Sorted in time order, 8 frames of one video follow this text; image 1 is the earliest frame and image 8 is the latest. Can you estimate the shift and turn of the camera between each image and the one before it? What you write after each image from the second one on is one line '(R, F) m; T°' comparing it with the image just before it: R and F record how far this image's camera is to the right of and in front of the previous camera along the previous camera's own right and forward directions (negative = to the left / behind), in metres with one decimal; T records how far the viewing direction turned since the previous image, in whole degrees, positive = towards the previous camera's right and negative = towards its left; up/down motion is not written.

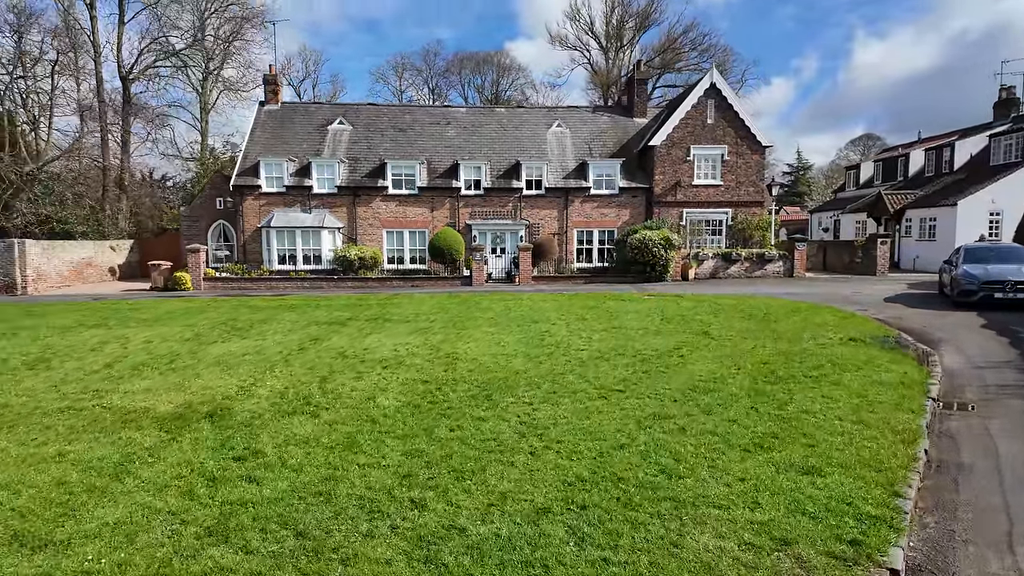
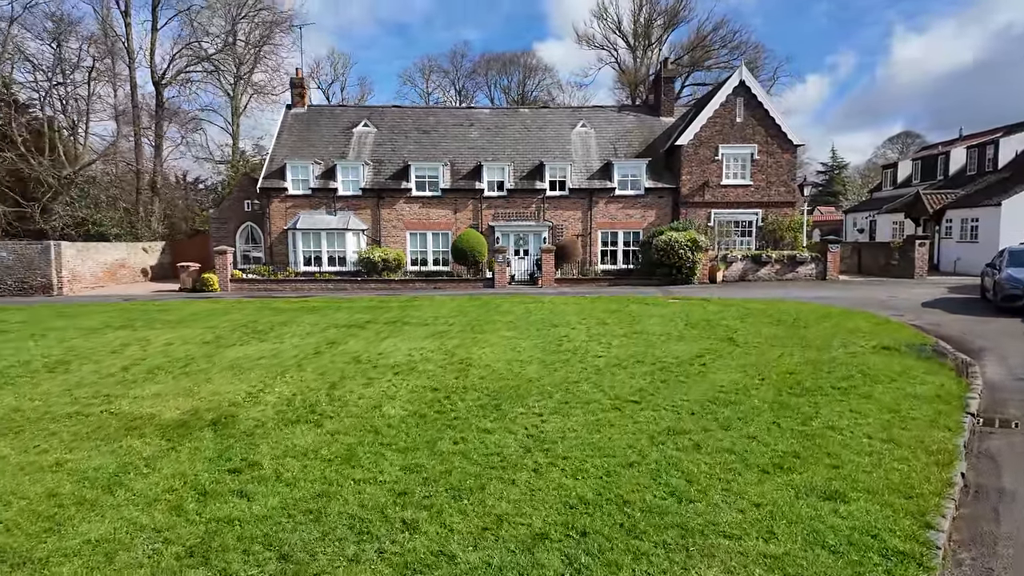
(+0.2, +0.2) m; -3°
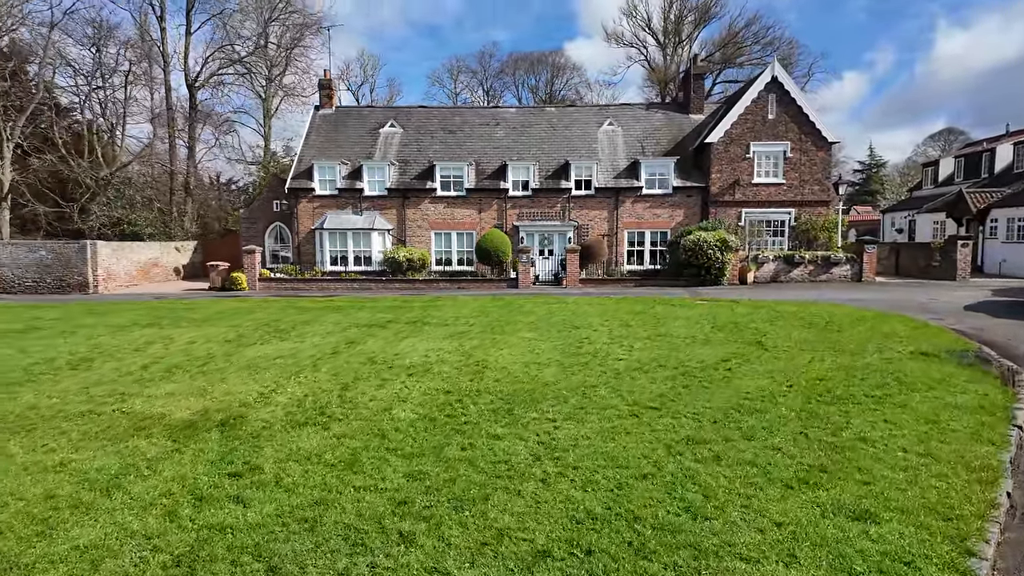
(+0.2, +0.2) m; -3°
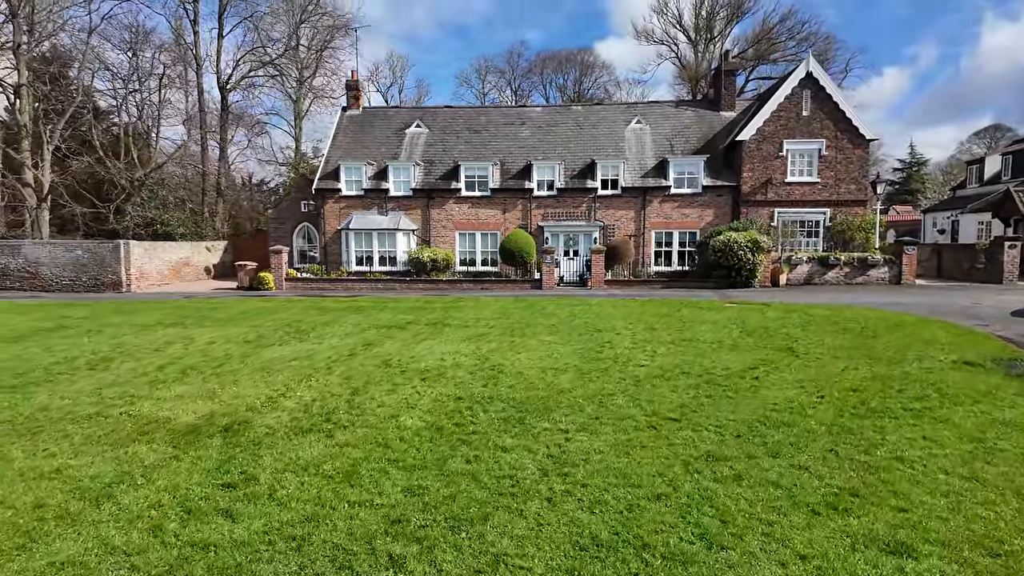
(+0.2, +0.3) m; -3°
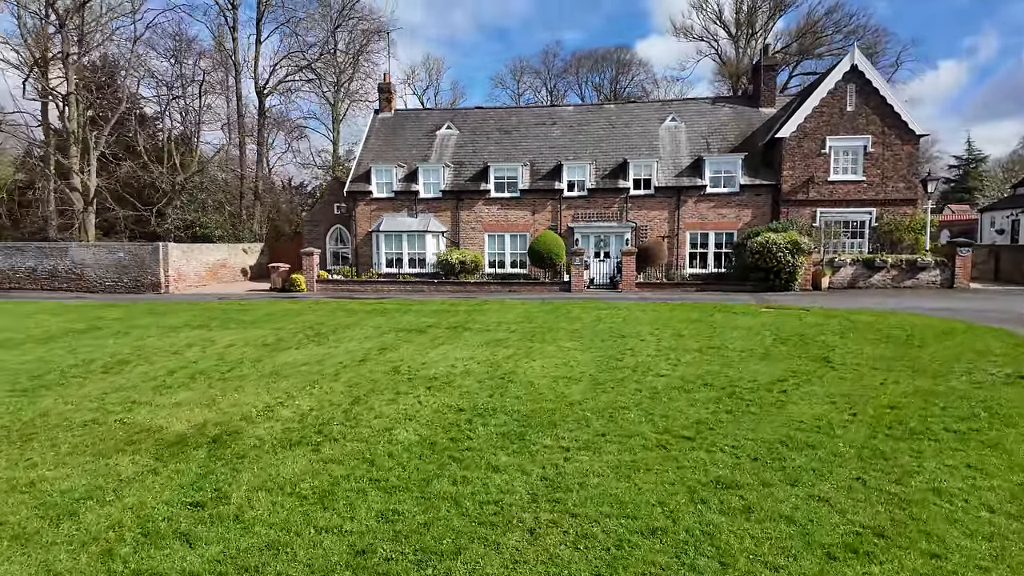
(+0.4, +0.4) m; -4°
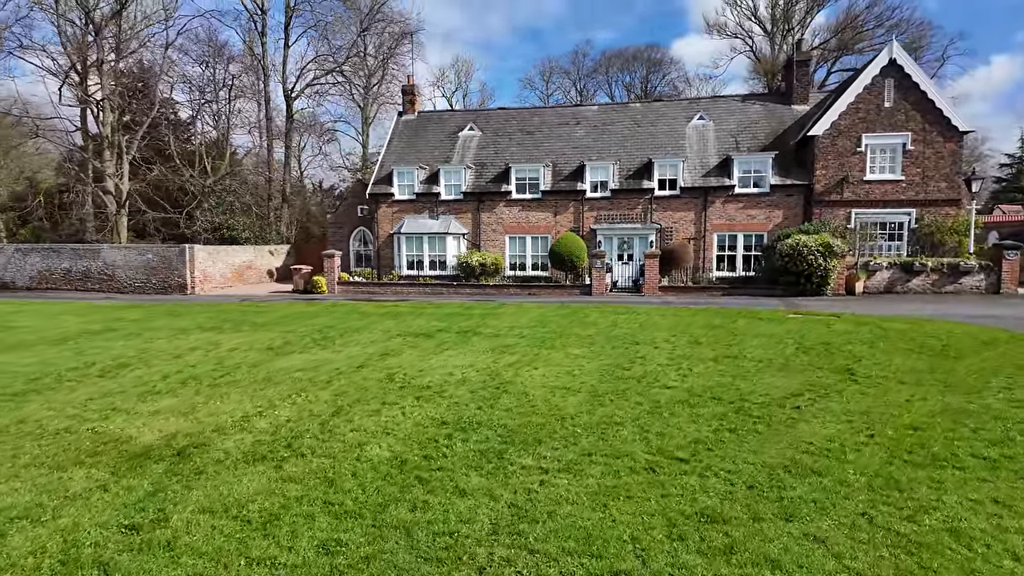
(+0.5, +0.4) m; -3°
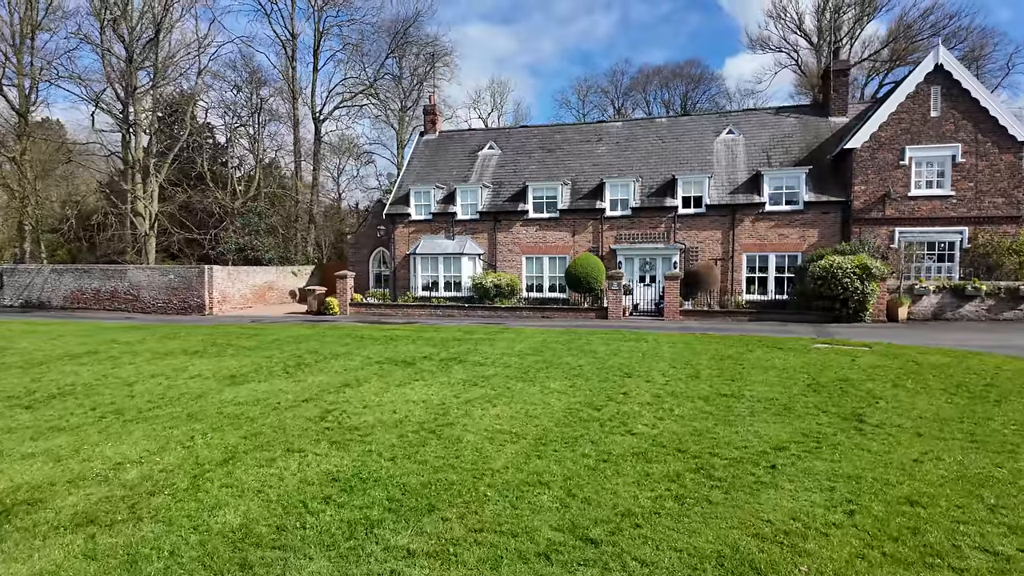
(+1.3, +1.0) m; -4°
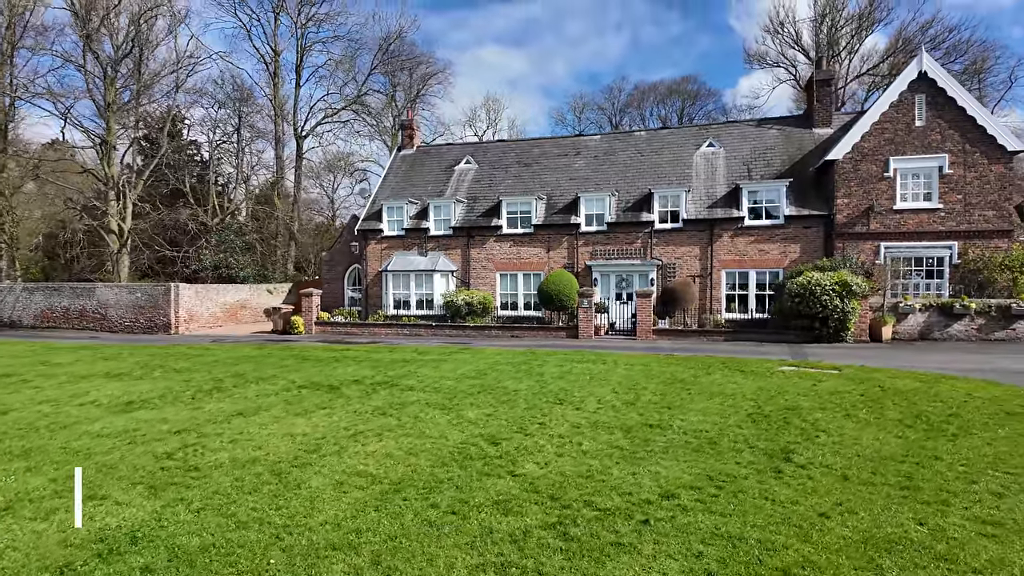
(+1.5, +0.9) m; -1°
